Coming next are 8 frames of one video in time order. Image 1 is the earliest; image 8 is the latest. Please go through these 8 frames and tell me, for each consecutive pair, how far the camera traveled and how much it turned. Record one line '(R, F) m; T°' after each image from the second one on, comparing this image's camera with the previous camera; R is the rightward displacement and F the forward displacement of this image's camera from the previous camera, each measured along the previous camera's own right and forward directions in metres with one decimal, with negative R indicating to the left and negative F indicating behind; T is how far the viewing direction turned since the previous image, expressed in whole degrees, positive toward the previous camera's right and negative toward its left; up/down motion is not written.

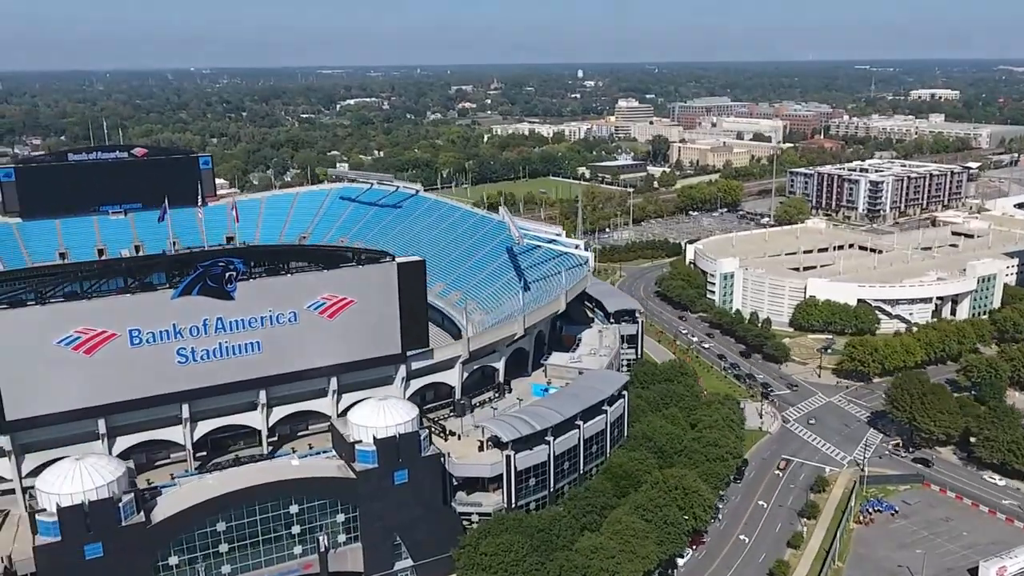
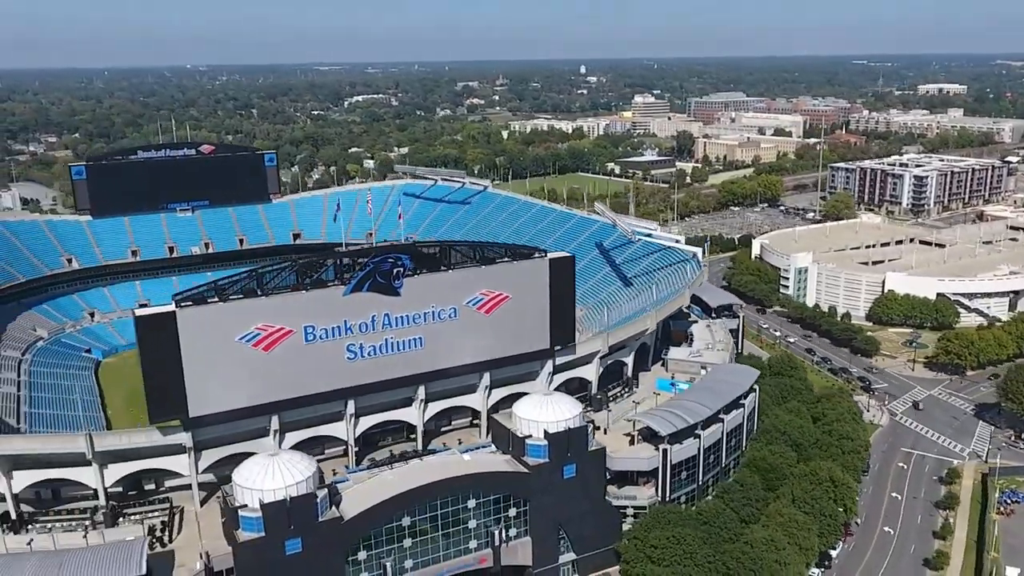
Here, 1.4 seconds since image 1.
(-7.7, -0.2) m; 0°
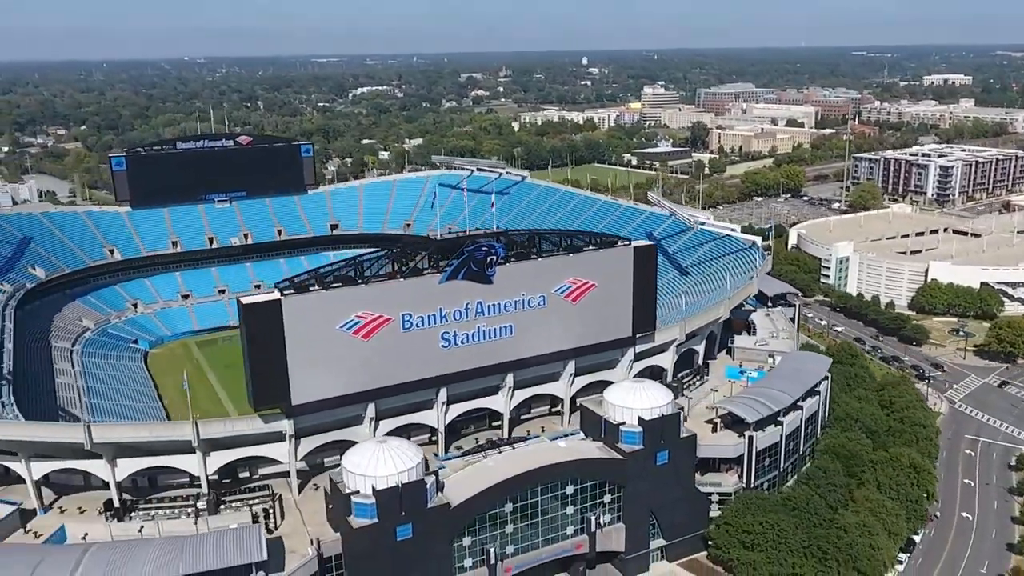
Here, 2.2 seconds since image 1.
(-4.3, -0.2) m; 0°
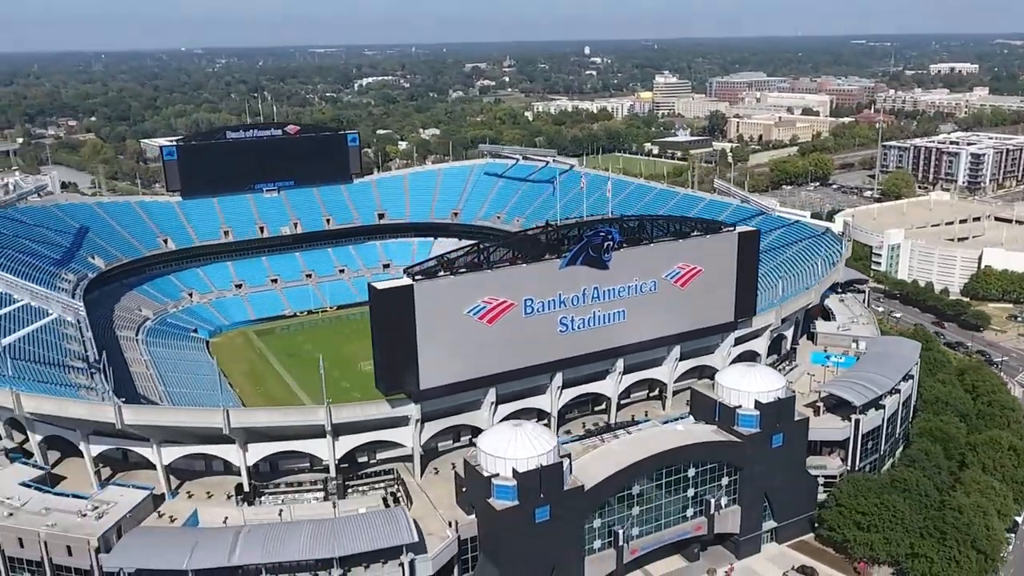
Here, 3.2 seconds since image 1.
(-5.4, -0.3) m; 0°
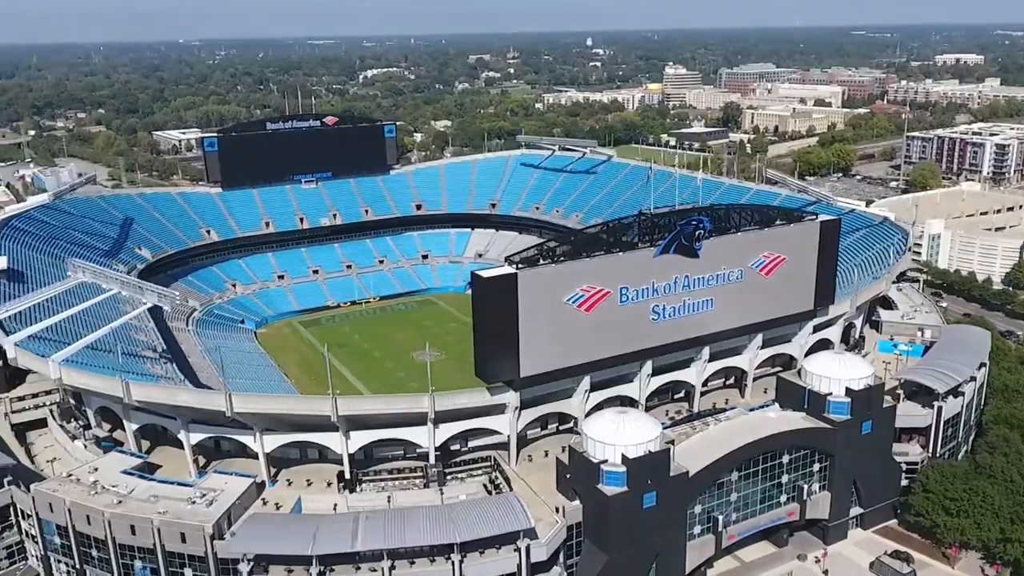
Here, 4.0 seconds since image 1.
(-4.3, -0.2) m; 0°
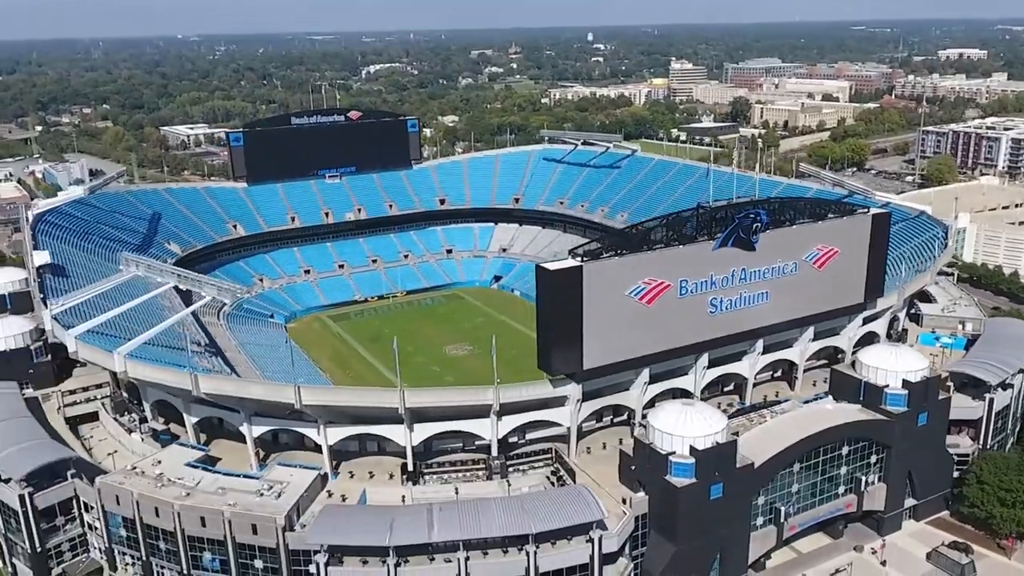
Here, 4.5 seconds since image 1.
(-2.7, -0.1) m; 0°
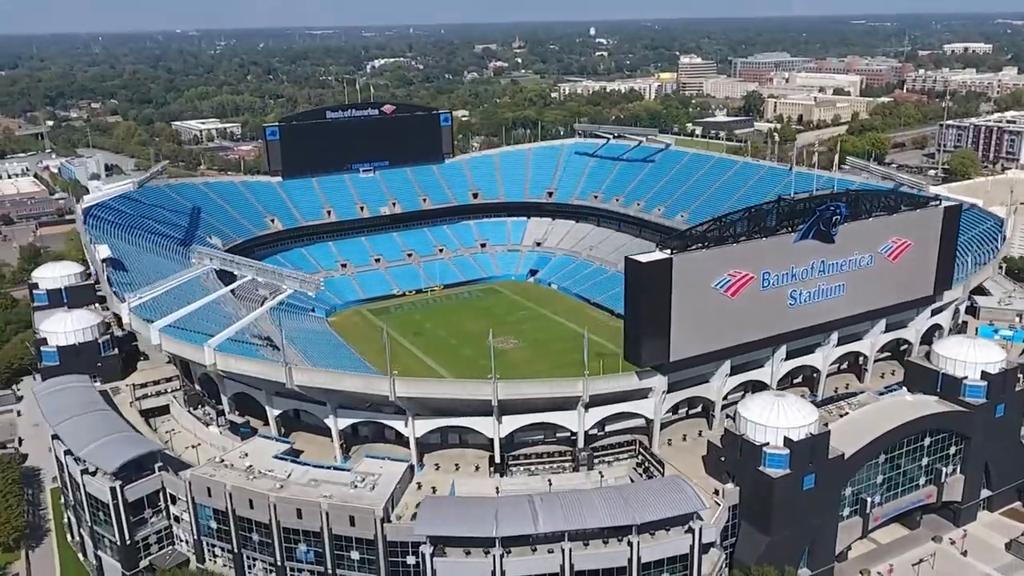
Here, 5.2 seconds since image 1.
(-3.8, -0.1) m; 0°
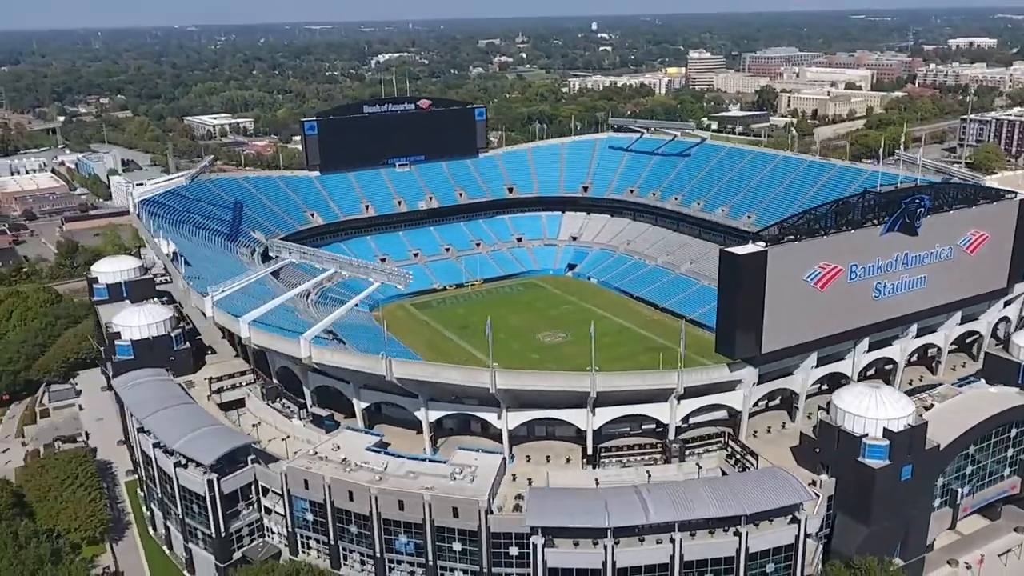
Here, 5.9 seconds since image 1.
(-4.1, -0.1) m; 0°
